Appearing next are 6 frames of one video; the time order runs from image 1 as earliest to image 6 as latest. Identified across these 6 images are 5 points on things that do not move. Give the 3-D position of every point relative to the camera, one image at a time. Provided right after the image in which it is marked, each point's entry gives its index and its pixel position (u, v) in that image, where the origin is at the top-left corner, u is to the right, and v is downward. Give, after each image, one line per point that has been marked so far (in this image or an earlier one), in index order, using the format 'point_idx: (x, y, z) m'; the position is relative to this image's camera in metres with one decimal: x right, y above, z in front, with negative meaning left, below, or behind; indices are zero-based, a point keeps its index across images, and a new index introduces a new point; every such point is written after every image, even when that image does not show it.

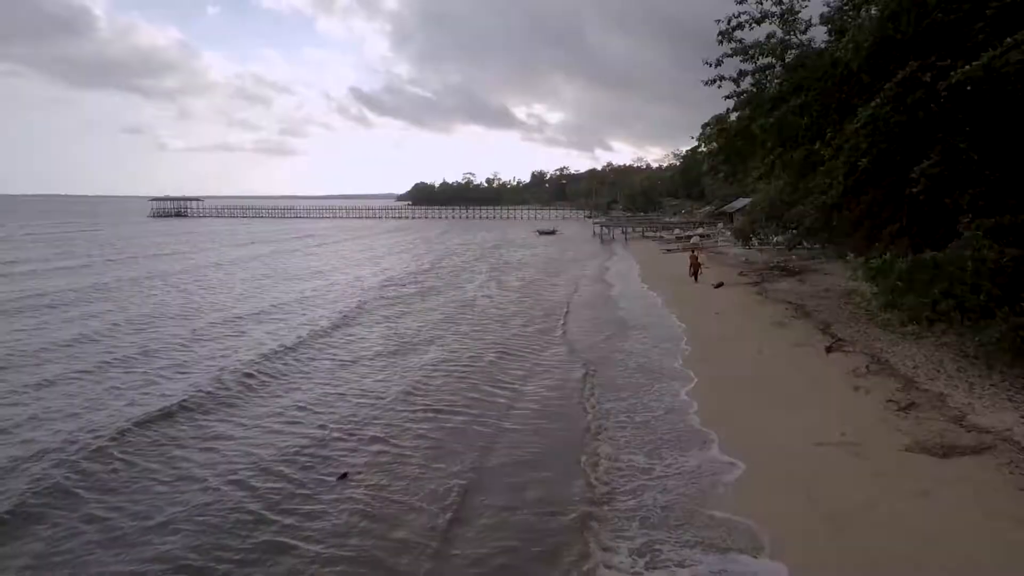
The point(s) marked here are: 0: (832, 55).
0: (+5.9, +4.4, +11.8) m
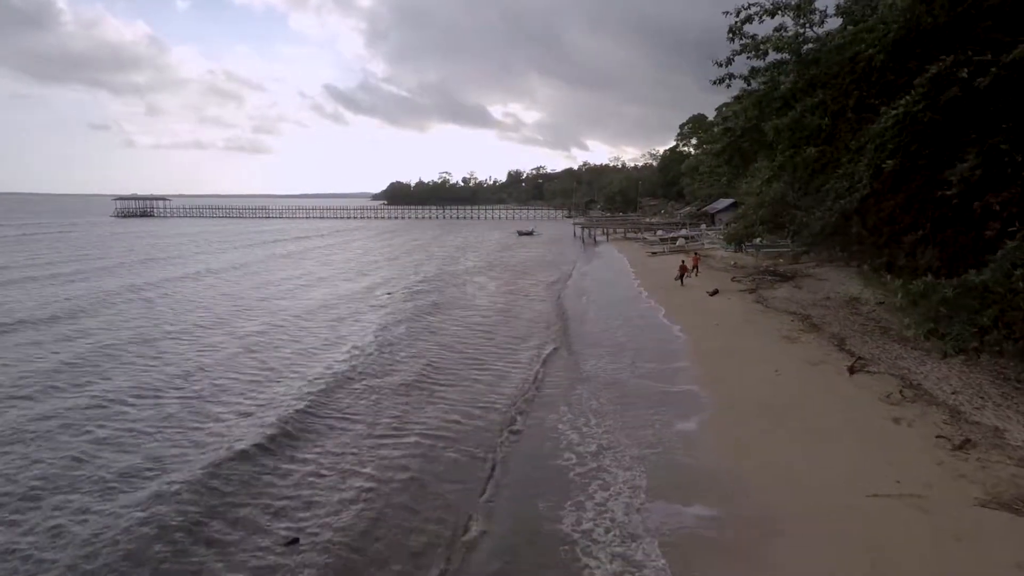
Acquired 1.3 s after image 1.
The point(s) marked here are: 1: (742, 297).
0: (+5.8, +4.1, +10.9) m
1: (+7.2, -0.2, +20.0) m
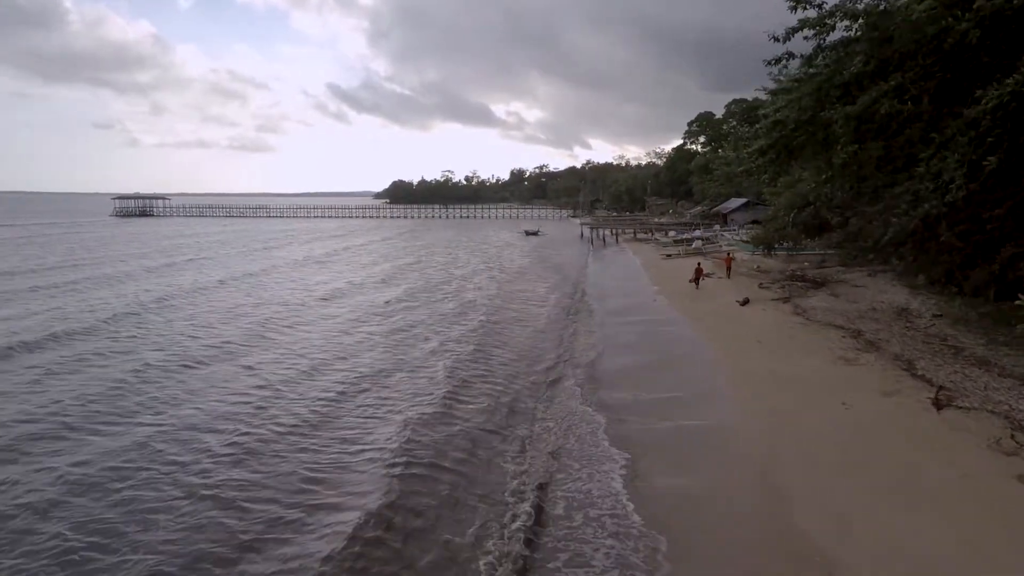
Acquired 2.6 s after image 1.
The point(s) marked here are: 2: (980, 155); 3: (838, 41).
0: (+6.1, +3.8, +9.2) m
1: (+7.6, -0.5, +18.3) m
2: (+6.3, +1.8, +8.4) m
3: (+5.6, +4.2, +11.0) m
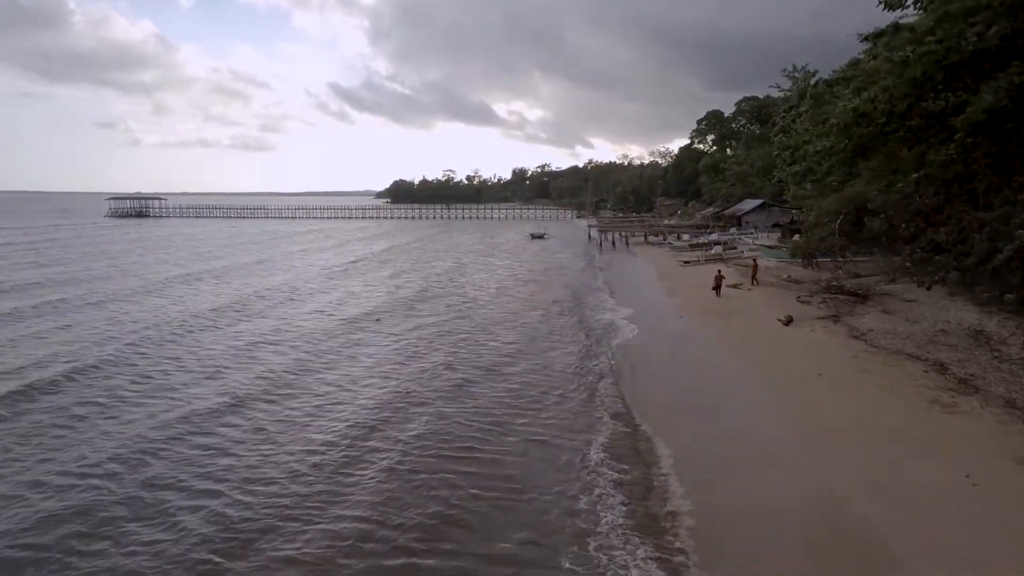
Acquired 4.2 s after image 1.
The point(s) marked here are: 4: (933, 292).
0: (+6.5, +3.4, +7.1) m
1: (+7.9, -0.9, +16.2) m
2: (+6.6, +1.3, +6.3) m
3: (+5.9, +3.8, +8.8) m
4: (+12.3, -0.1, +18.6) m
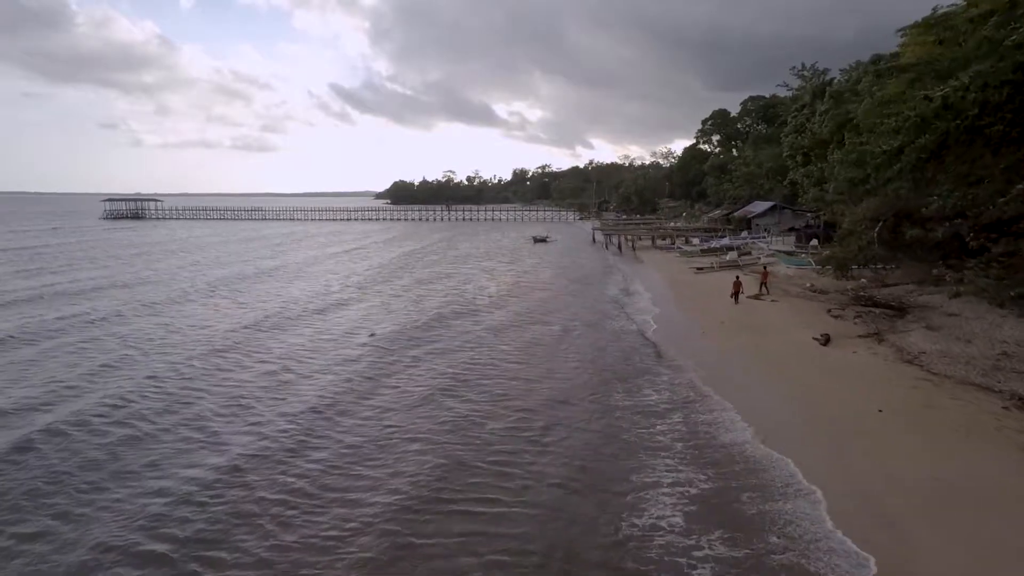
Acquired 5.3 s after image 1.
0: (+6.6, +3.1, +5.5) m
1: (+8.1, -1.3, +14.6) m
2: (+6.8, +1.0, +4.7) m
3: (+6.1, +3.5, +7.3) m
4: (+12.5, -0.4, +17.0) m
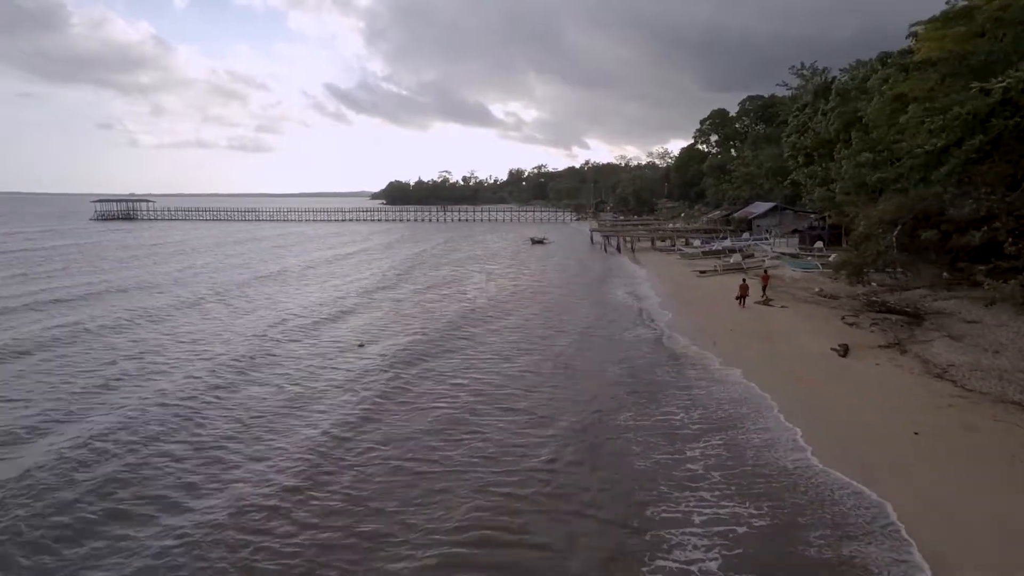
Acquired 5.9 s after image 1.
0: (+6.7, +2.9, +4.7) m
1: (+8.1, -1.4, +13.8) m
2: (+6.8, +0.8, +3.9) m
3: (+6.1, +3.3, +6.4) m
4: (+12.5, -0.6, +16.2) m
